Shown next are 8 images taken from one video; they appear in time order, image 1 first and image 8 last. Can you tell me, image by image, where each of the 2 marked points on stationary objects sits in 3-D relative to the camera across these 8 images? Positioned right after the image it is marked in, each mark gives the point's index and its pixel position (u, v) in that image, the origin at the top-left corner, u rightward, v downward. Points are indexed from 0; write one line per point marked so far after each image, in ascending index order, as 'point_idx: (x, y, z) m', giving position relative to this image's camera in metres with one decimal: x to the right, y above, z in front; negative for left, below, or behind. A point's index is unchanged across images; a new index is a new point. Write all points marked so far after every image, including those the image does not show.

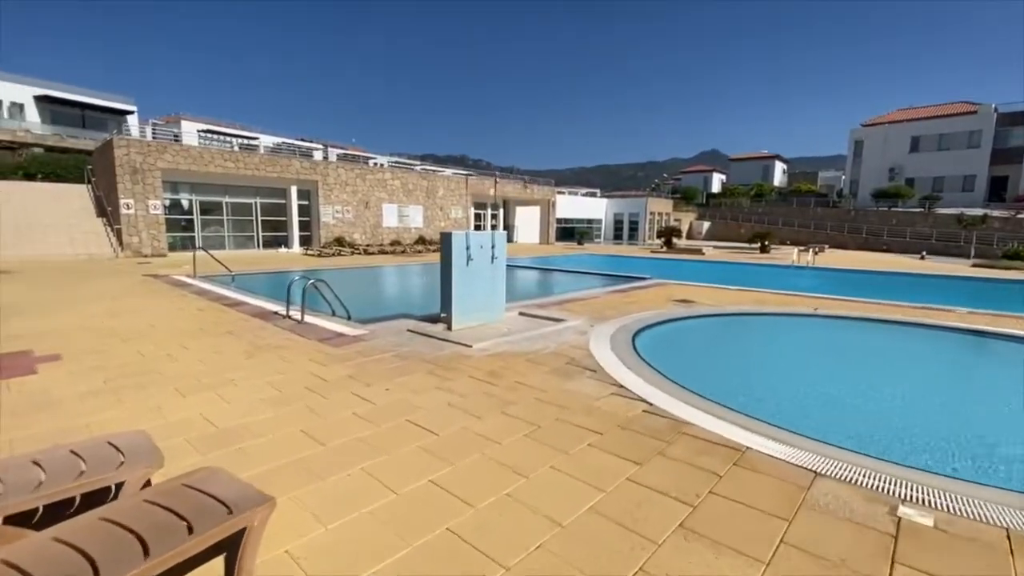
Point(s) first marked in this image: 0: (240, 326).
0: (-3.7, -0.5, +6.5) m
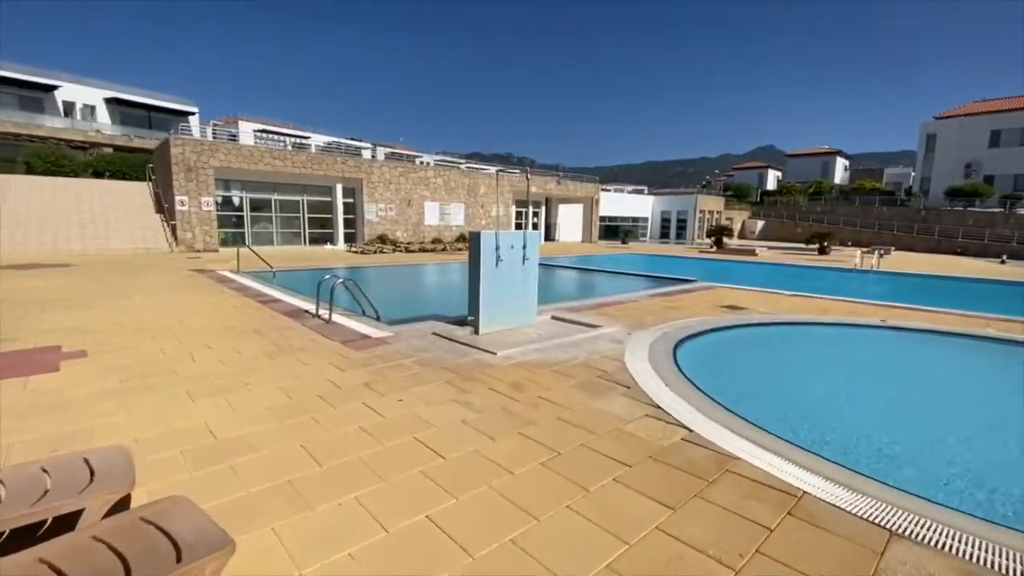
0: (-3.3, -0.5, +6.4) m
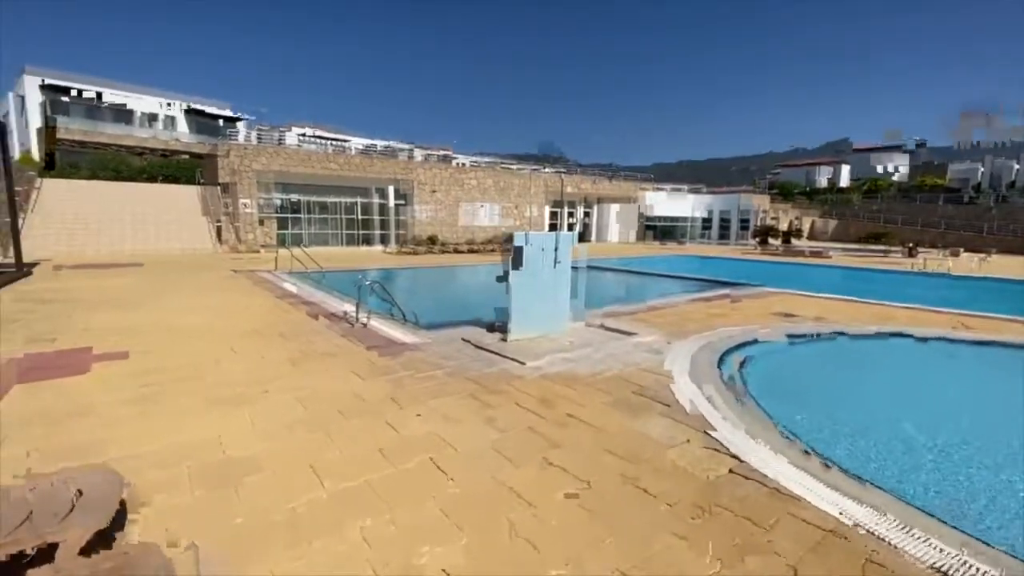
0: (-2.9, -0.5, +6.4) m
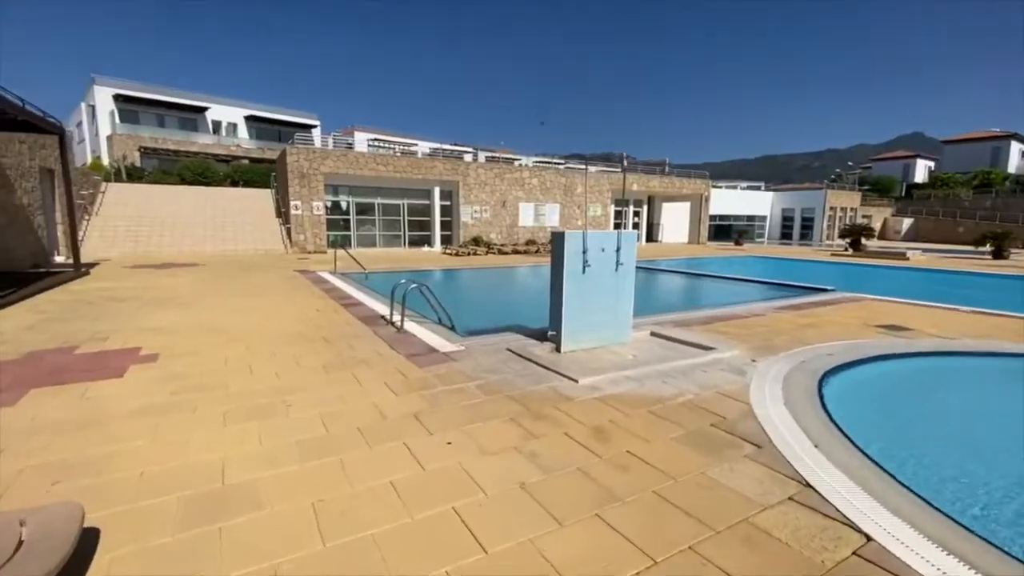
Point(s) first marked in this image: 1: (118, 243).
0: (-2.2, -0.6, +6.1) m
1: (-13.8, +1.6, +17.0) m
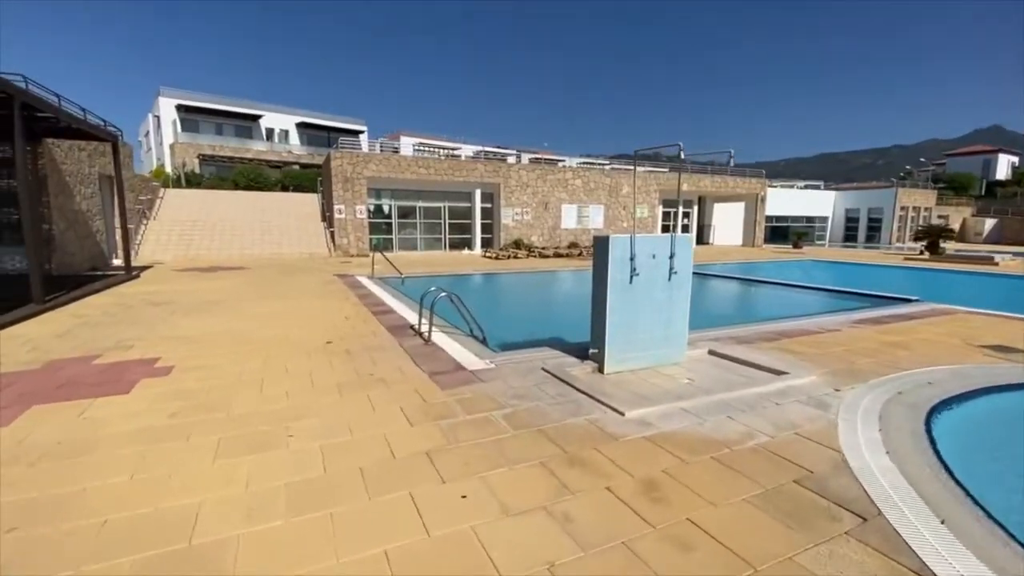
0: (-1.8, -0.7, +5.7) m
1: (-12.3, +1.5, +17.6) m
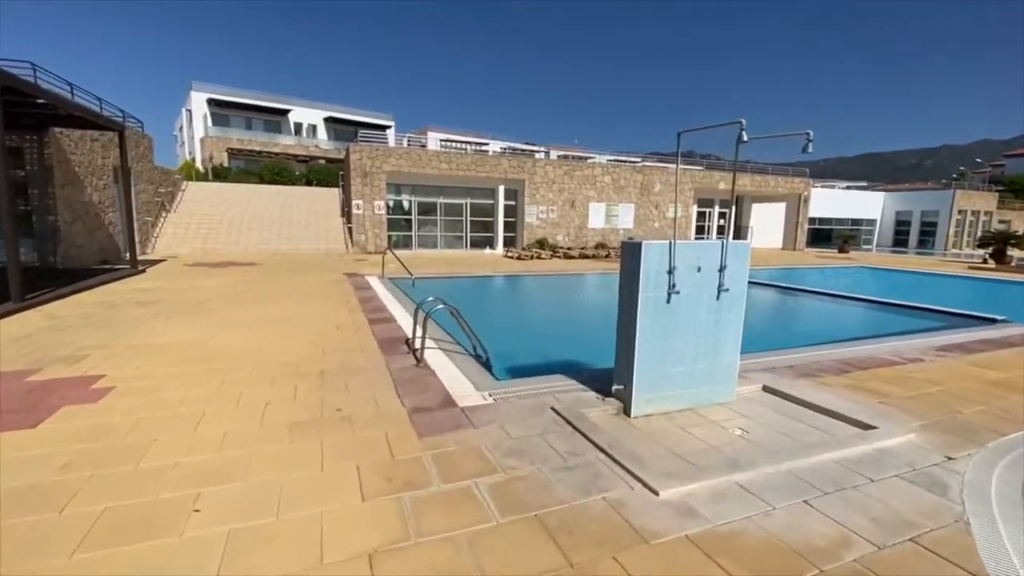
0: (-1.7, -0.8, +4.8) m
1: (-11.5, +1.7, +17.2) m
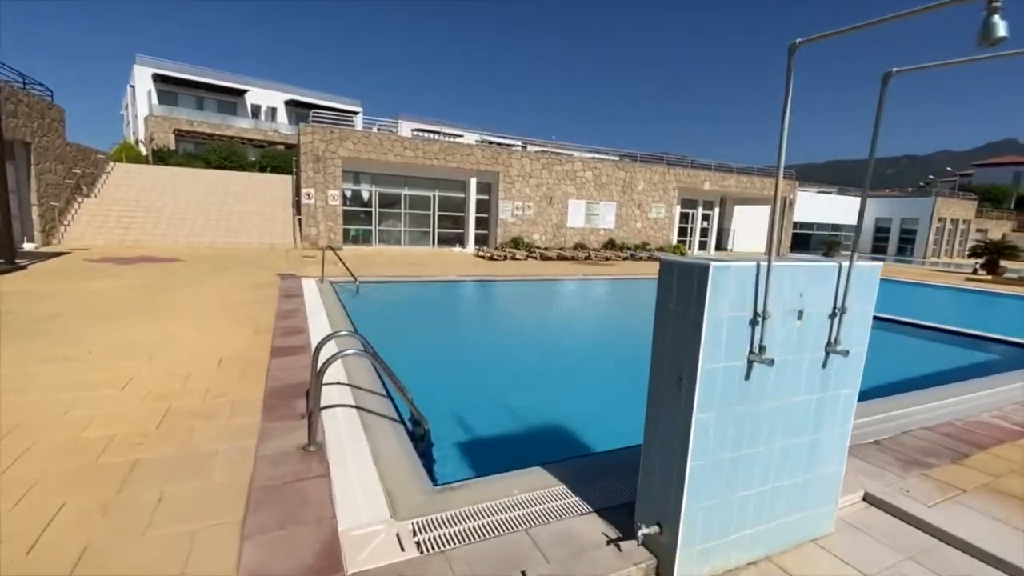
0: (-2.0, -0.9, +2.9) m
1: (-12.4, +1.8, +14.8) m
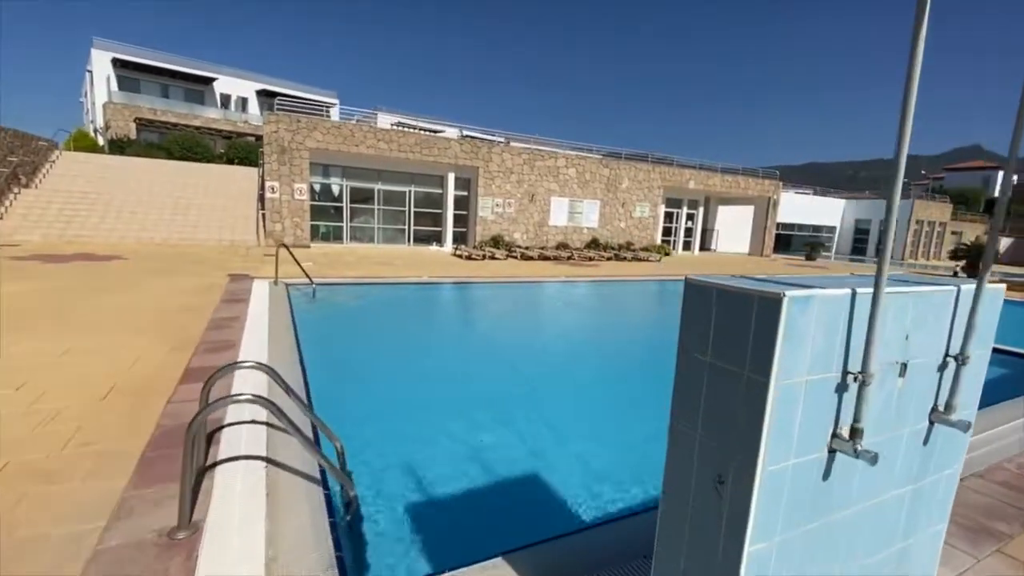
0: (-2.2, -1.0, +2.1) m
1: (-13.0, +1.8, +13.5) m
